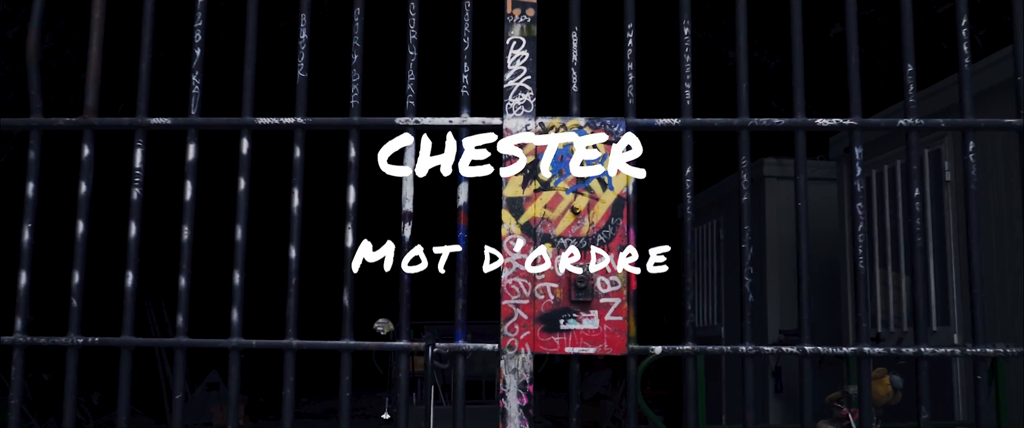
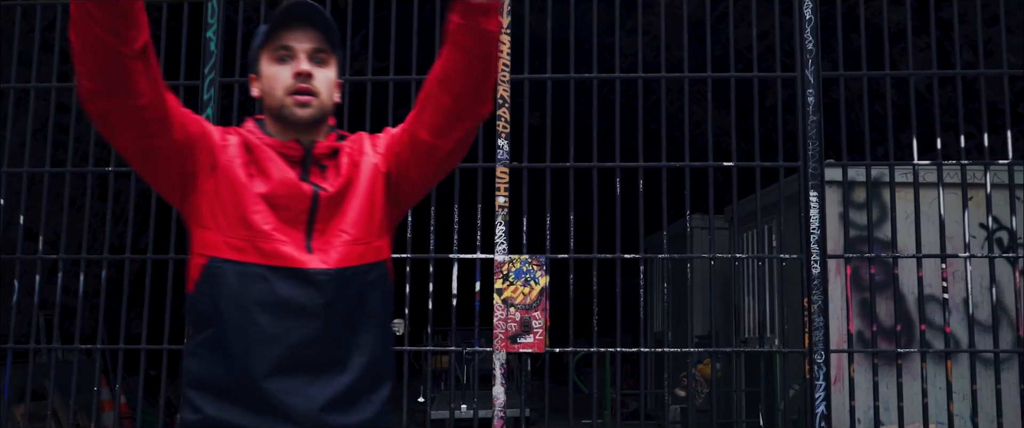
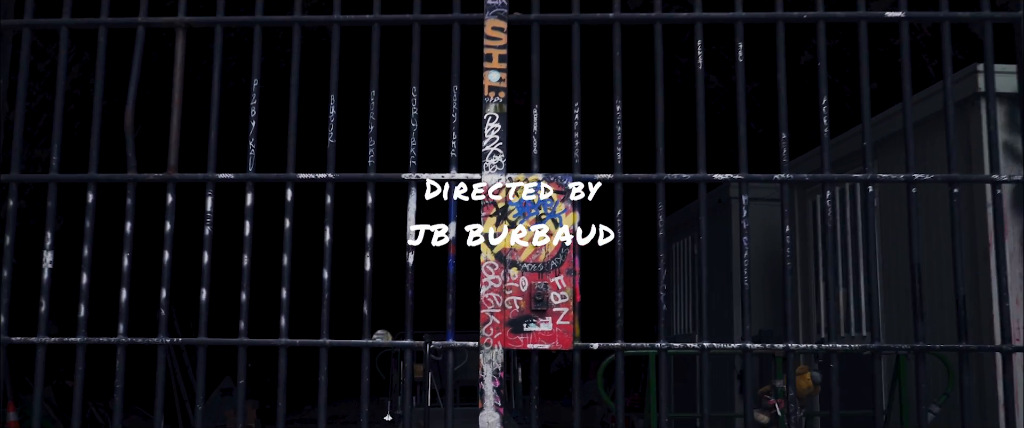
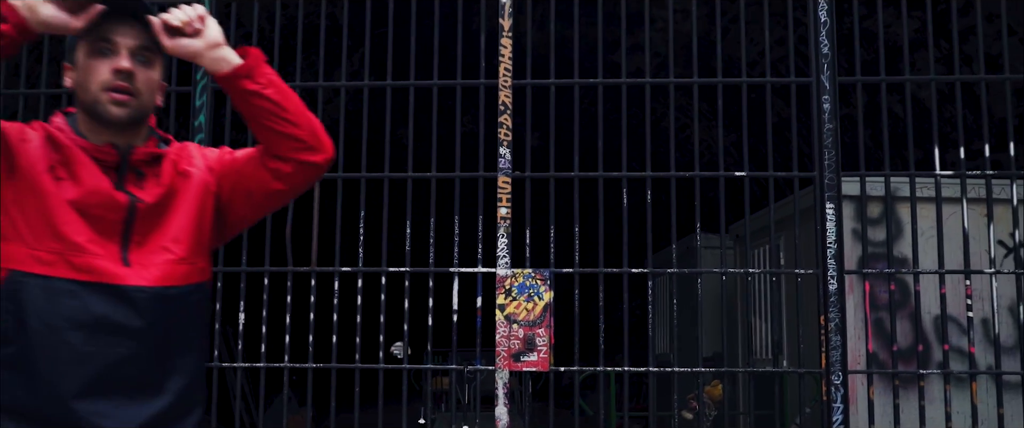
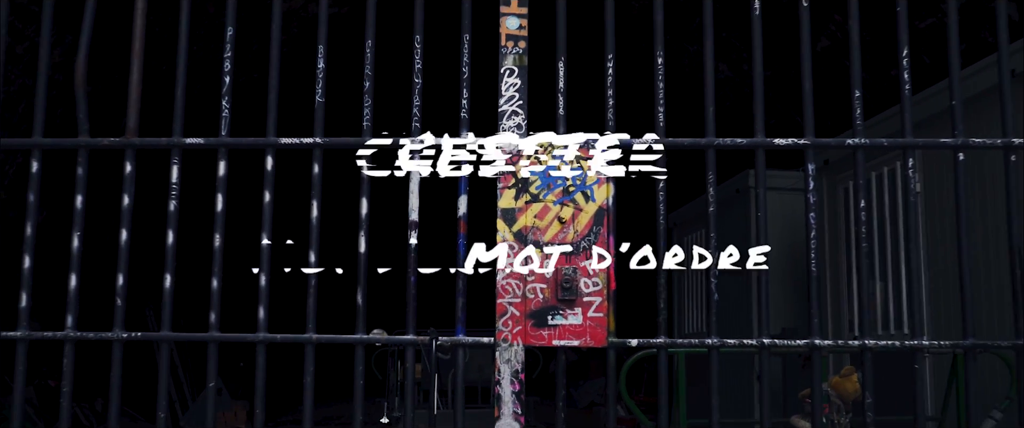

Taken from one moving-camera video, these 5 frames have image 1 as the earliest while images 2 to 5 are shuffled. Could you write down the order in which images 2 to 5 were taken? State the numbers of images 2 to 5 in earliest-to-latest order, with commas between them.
5, 3, 4, 2
